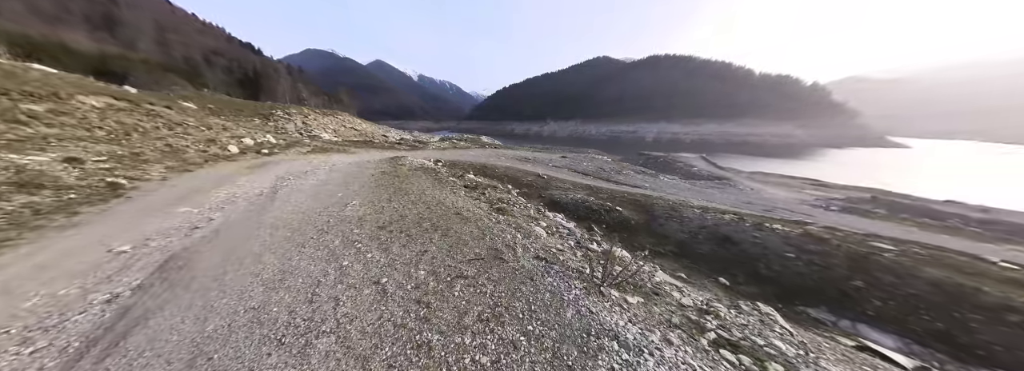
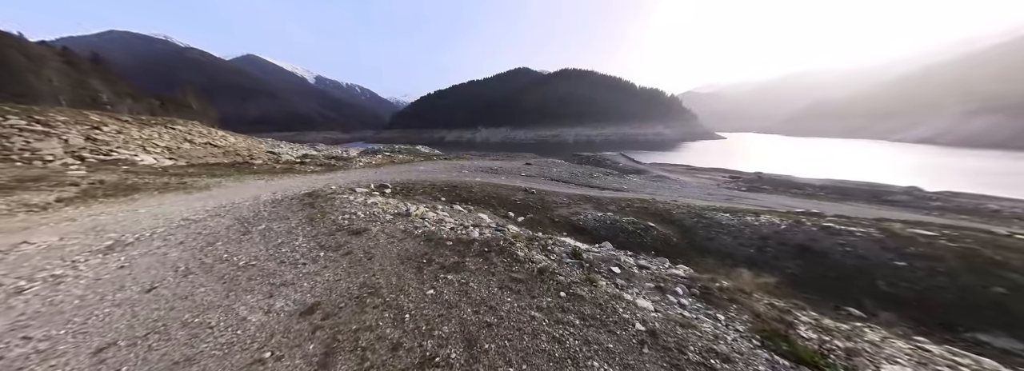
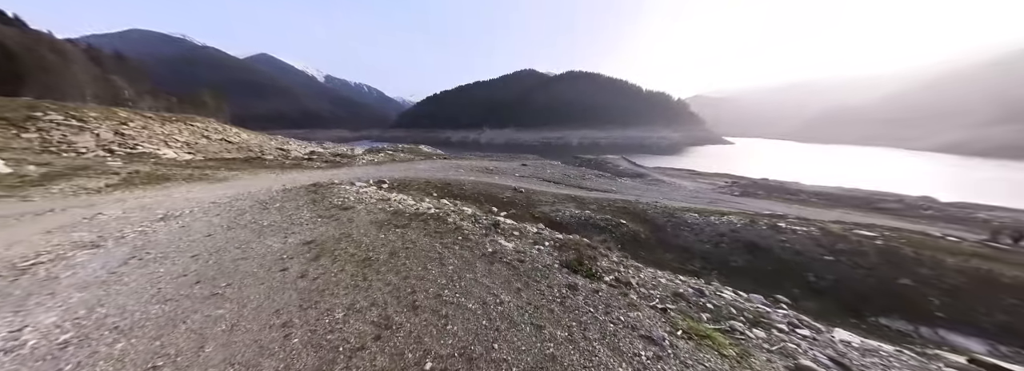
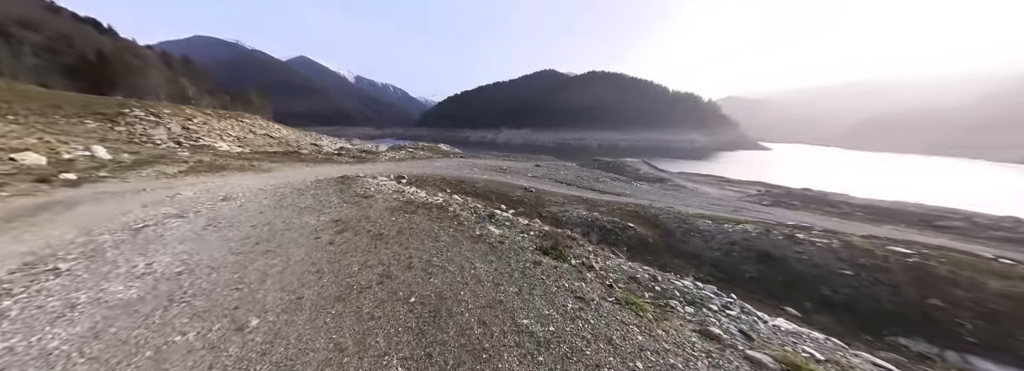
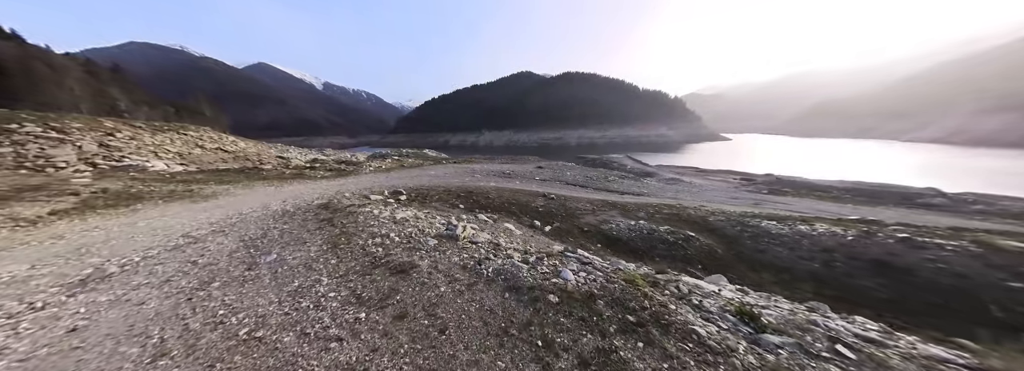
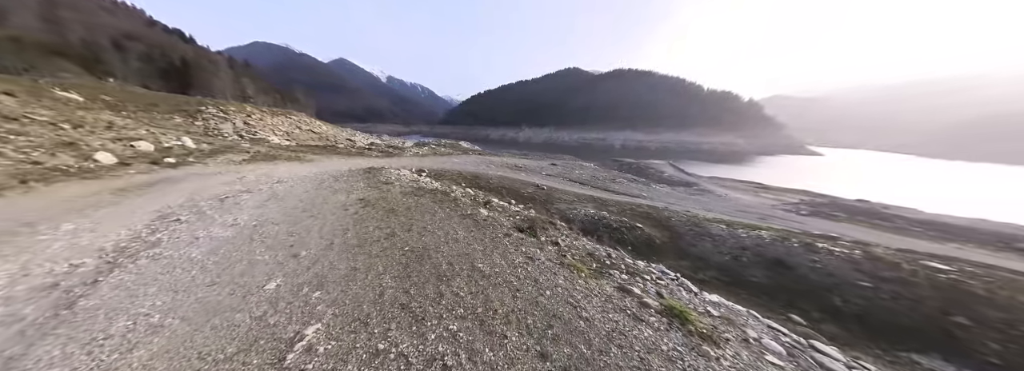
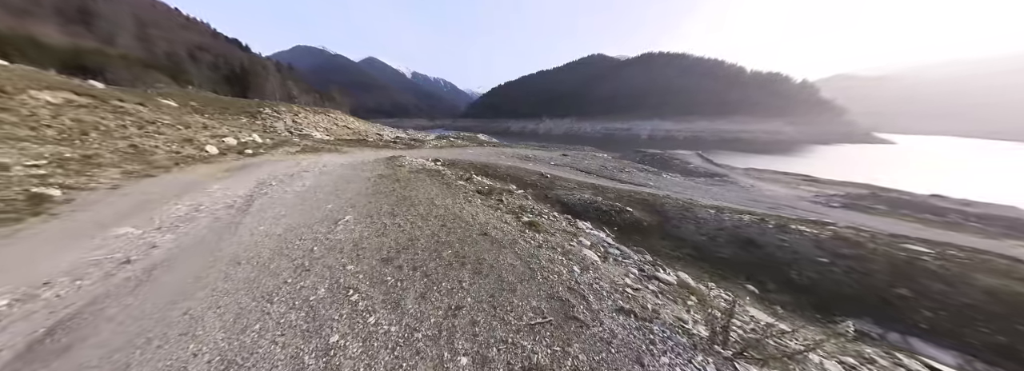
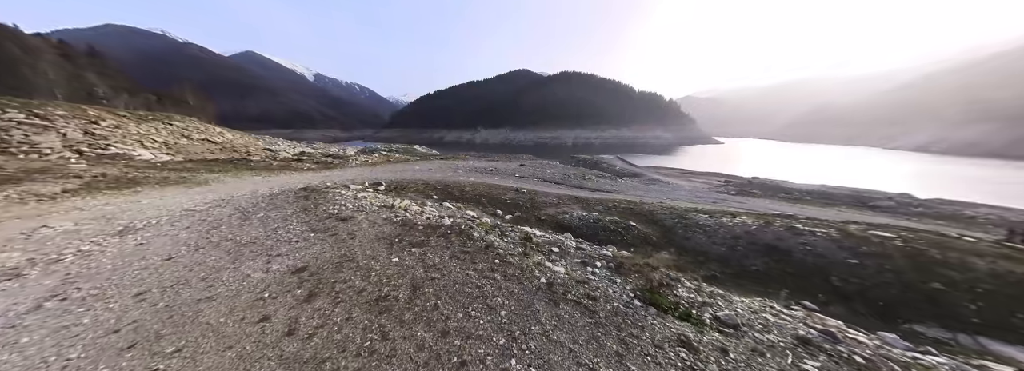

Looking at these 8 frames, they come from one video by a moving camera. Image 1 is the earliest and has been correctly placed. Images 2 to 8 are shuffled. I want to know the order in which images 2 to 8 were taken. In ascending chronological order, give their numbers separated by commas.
7, 6, 4, 3, 8, 2, 5
